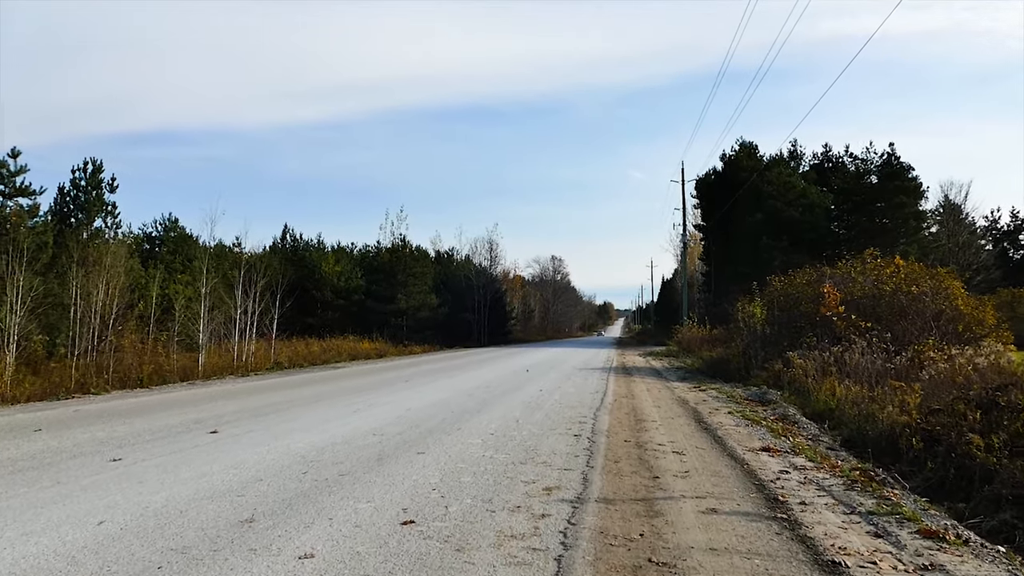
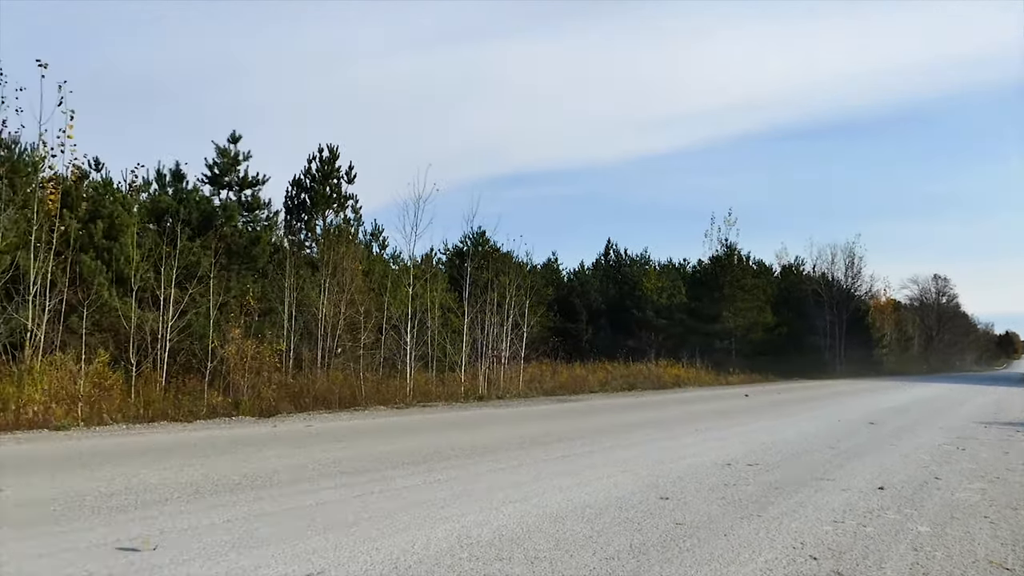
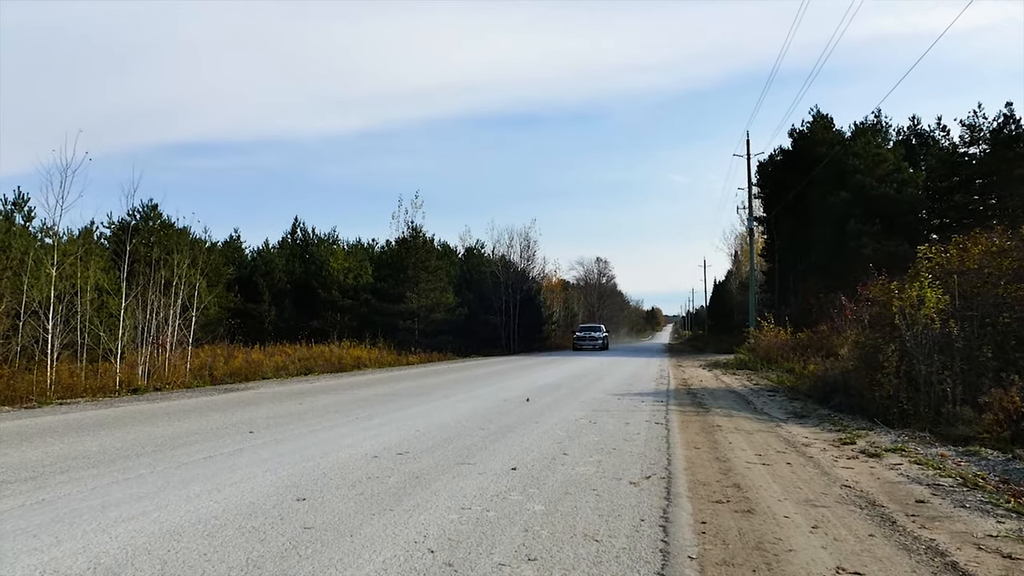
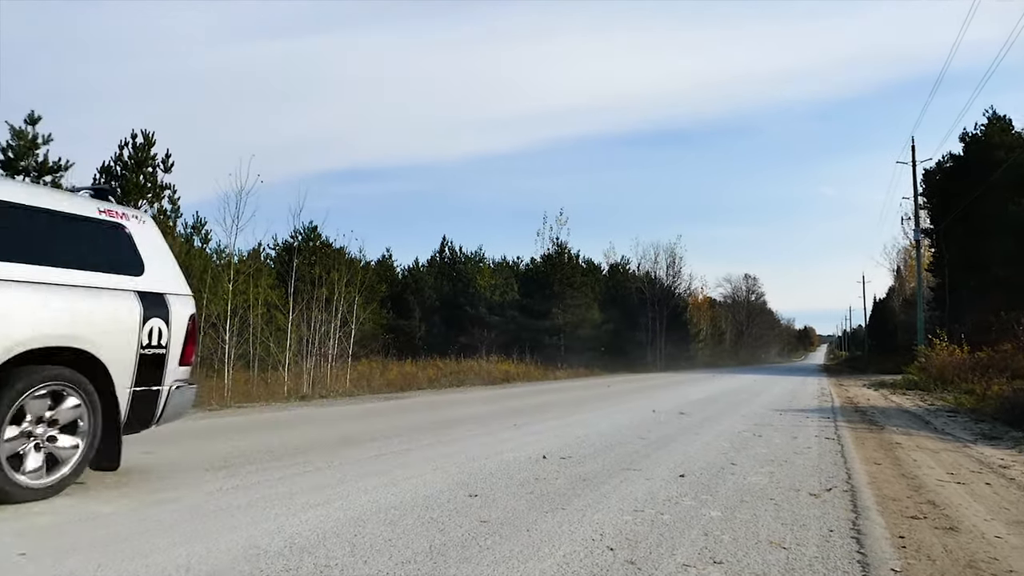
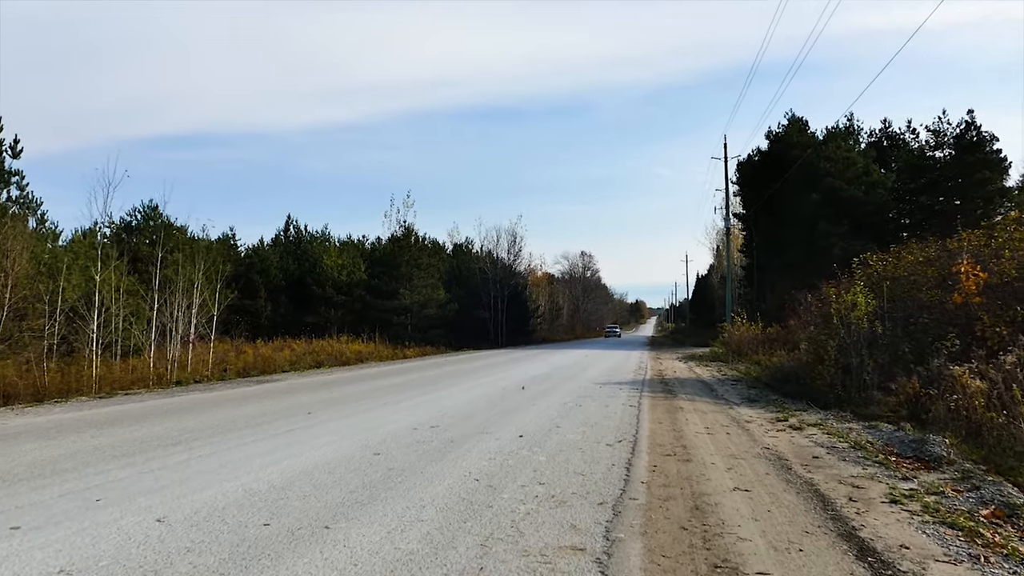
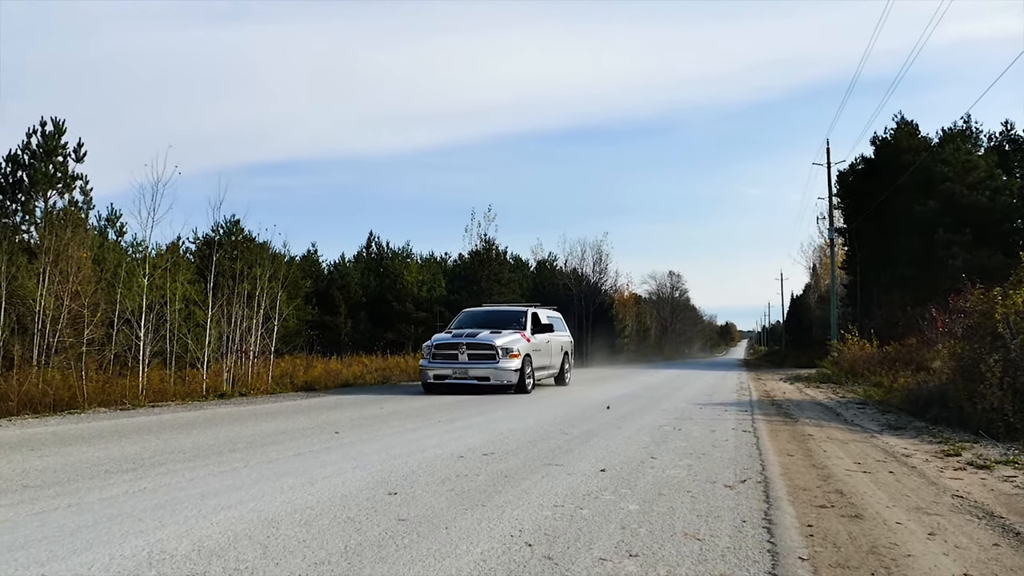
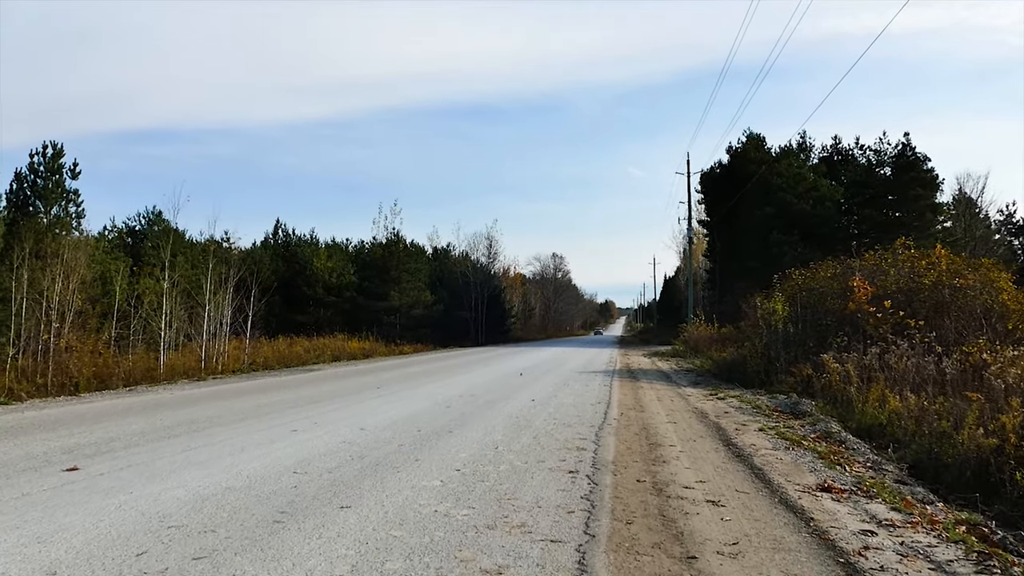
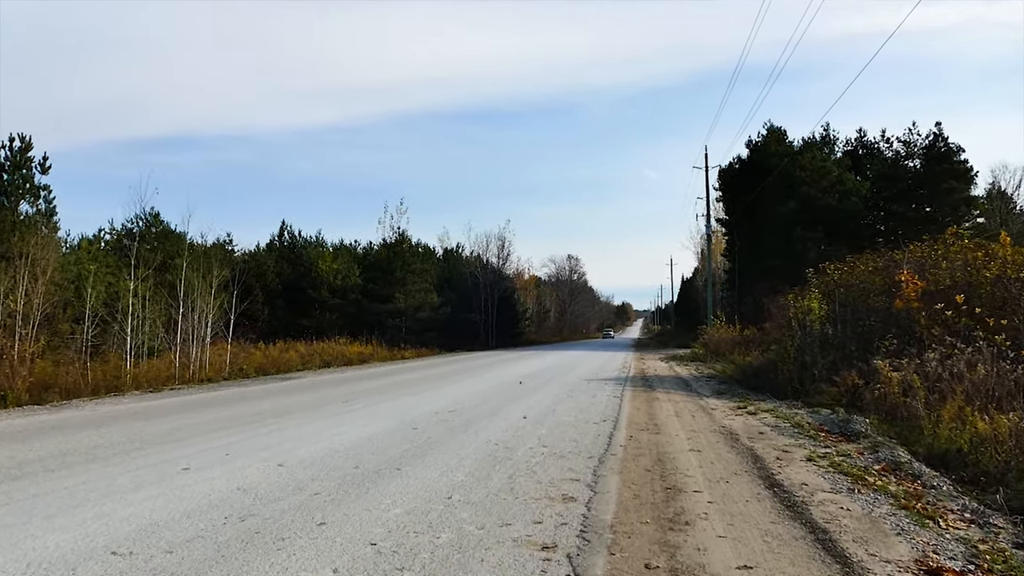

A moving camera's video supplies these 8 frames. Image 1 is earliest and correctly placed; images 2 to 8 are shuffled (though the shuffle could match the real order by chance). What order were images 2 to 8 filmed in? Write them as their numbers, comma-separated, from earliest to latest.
7, 8, 5, 3, 6, 4, 2
